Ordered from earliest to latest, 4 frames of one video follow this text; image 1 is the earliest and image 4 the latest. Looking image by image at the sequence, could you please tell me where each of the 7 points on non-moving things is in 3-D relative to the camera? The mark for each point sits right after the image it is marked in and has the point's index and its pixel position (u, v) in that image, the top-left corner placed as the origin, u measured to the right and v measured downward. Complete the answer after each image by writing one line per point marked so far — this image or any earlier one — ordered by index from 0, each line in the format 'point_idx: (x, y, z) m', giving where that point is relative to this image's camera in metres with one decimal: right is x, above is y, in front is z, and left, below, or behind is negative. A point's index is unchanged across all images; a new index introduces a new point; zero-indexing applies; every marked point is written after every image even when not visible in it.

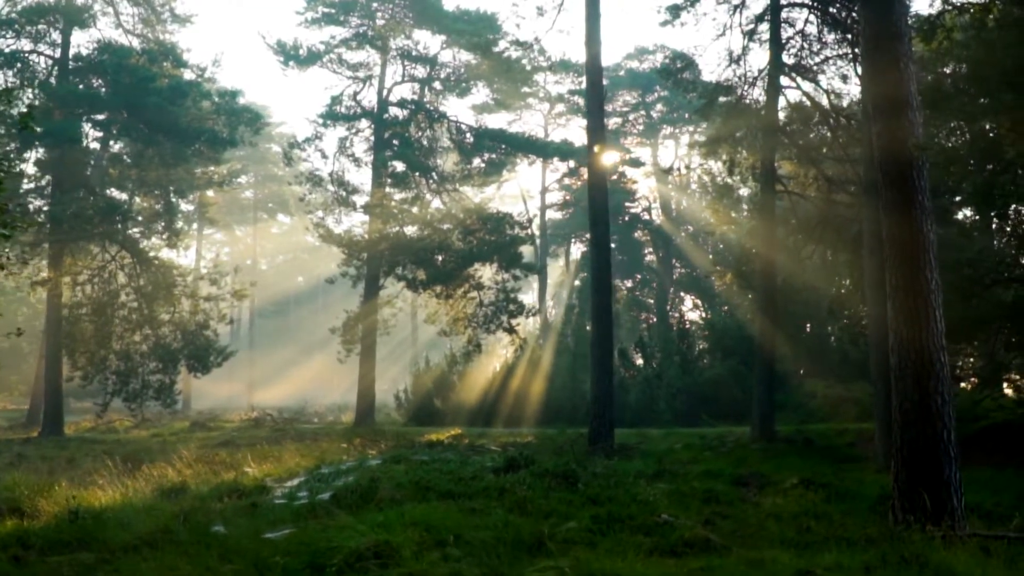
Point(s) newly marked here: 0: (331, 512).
0: (-2.7, -3.6, +17.3) m
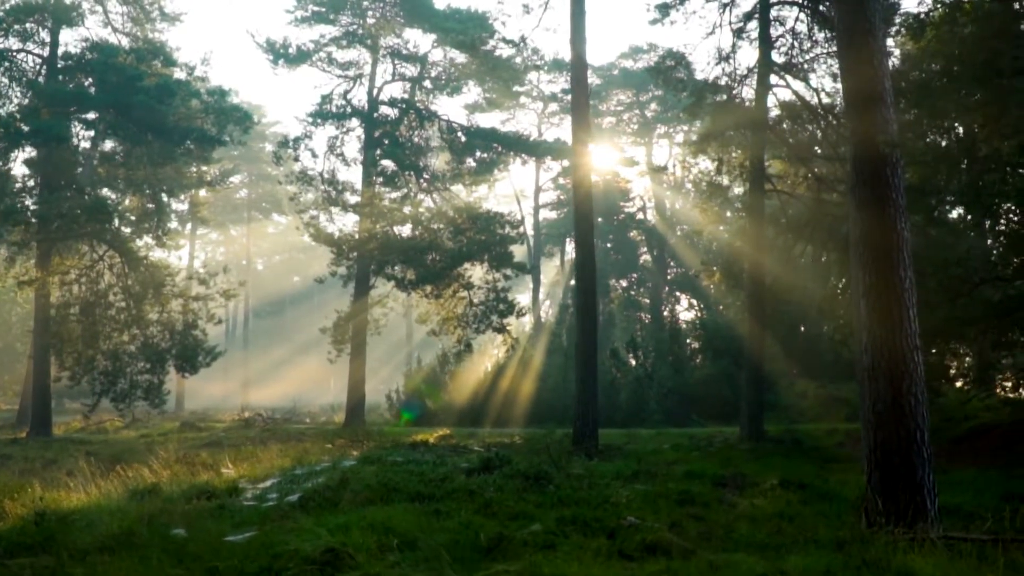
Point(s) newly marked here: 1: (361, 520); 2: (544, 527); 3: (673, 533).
0: (-3.3, -3.7, +17.0) m
1: (-2.1, -3.3, +15.1) m
2: (+0.5, -3.6, +15.7) m
3: (+2.5, -3.7, +16.0) m
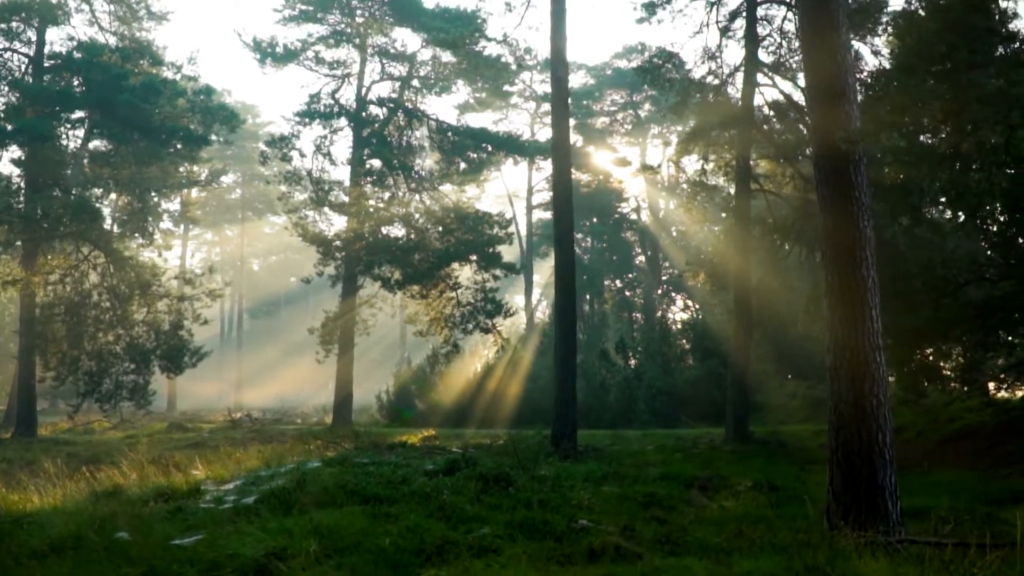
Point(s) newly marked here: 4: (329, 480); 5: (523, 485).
0: (-4.1, -3.6, +16.6) m
1: (-2.9, -3.3, +14.7) m
2: (-0.3, -3.6, +15.3) m
3: (+1.7, -3.7, +15.6) m
4: (-3.6, -3.7, +20.0) m
5: (+0.2, -3.7, +19.7) m
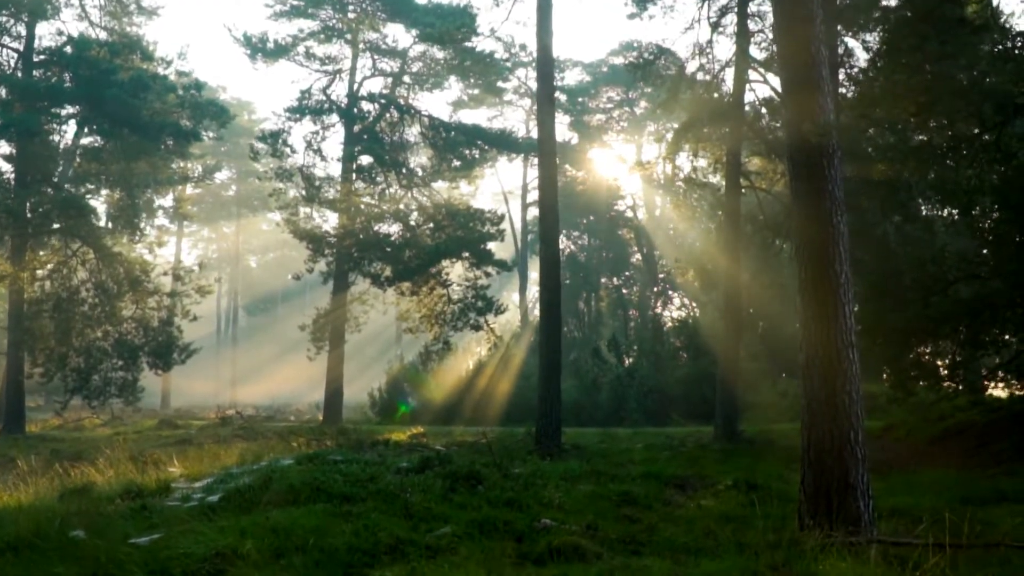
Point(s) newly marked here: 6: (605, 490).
0: (-4.7, -3.5, +16.3) m
1: (-3.4, -3.2, +14.3) m
2: (-0.9, -3.5, +15.0) m
3: (+1.1, -3.6, +15.3) m
4: (-4.2, -3.5, +19.6) m
5: (-0.4, -3.6, +19.4) m
6: (+1.6, -3.7, +19.7) m
